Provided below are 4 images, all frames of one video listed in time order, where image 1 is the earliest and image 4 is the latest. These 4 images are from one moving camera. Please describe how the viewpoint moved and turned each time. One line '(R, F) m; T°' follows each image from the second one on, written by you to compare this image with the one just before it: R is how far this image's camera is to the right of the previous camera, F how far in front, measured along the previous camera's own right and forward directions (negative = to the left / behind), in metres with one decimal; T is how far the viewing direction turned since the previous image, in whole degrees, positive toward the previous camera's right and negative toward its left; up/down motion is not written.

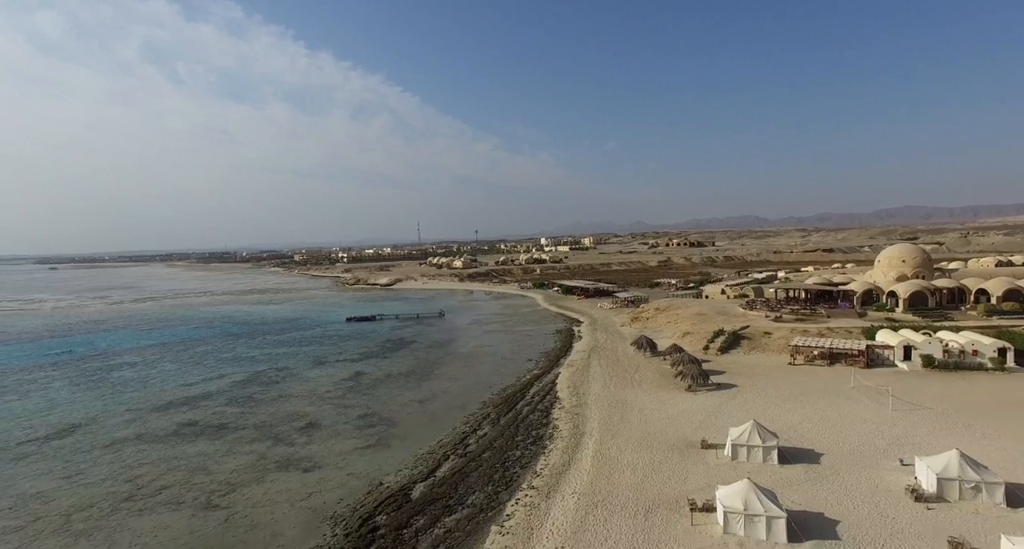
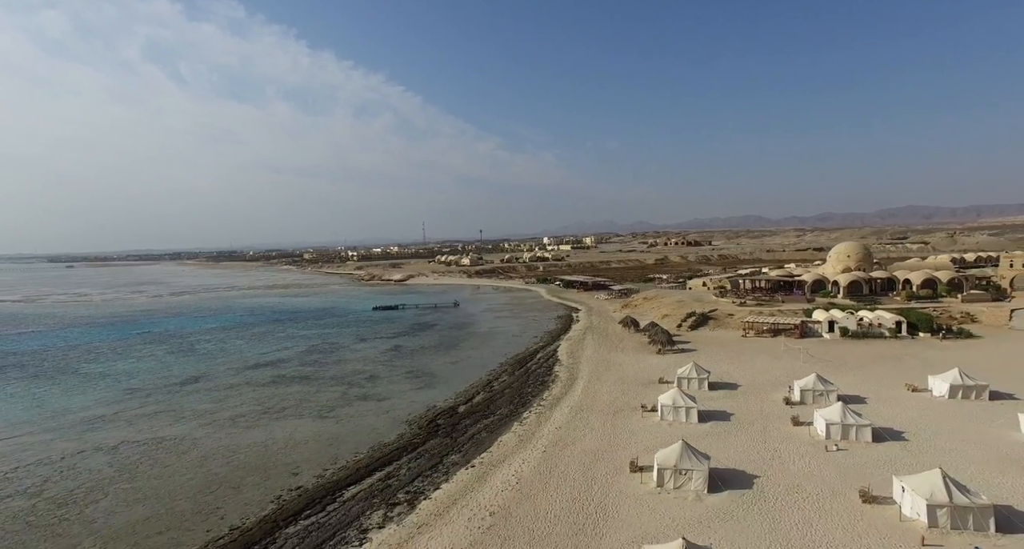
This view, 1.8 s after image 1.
(-0.5, -6.9) m; 0°
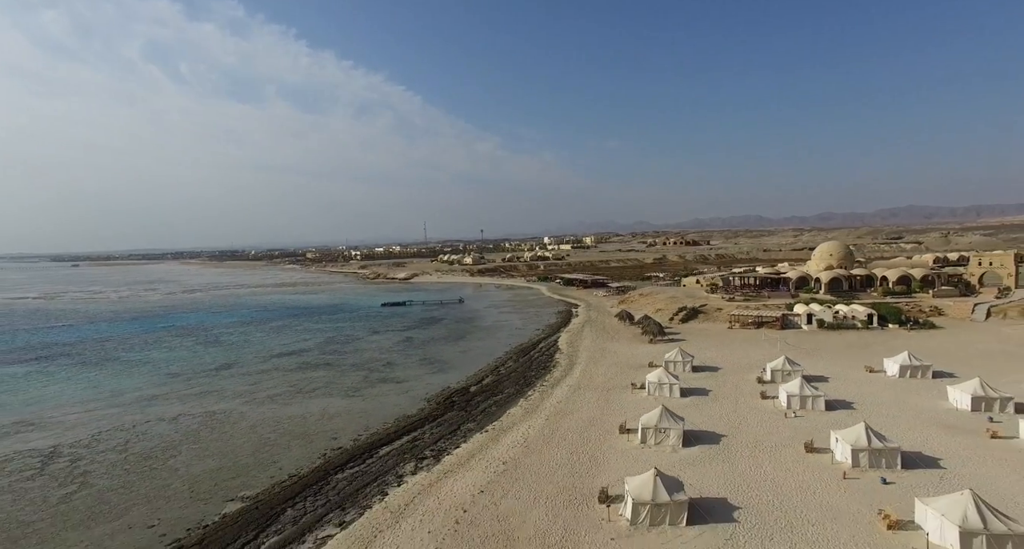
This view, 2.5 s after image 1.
(-0.2, -2.7) m; 0°
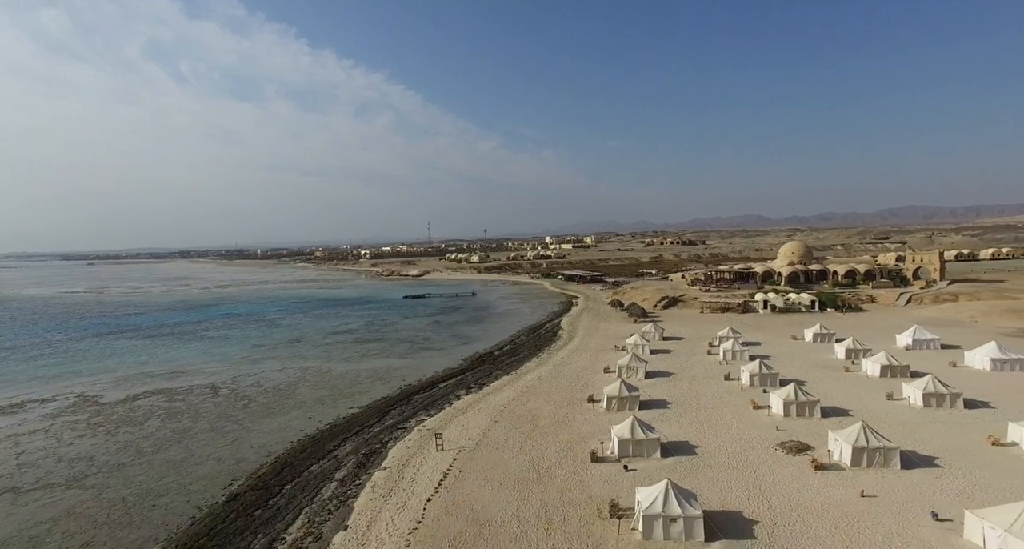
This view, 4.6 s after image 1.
(-0.8, -7.7) m; 0°
